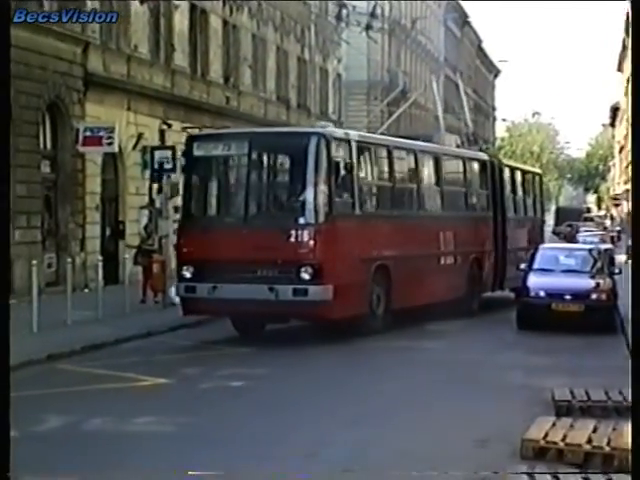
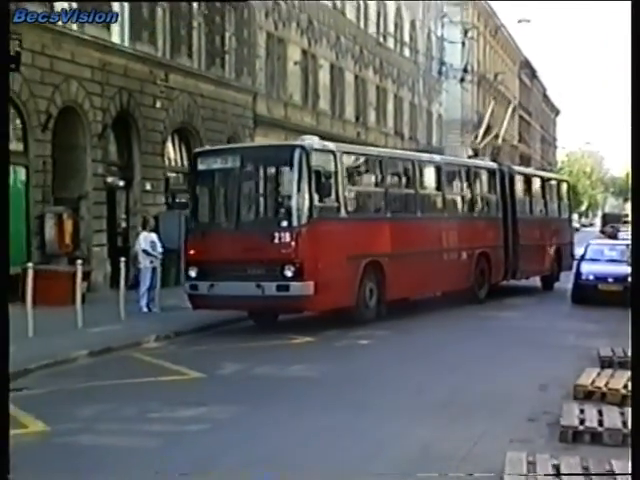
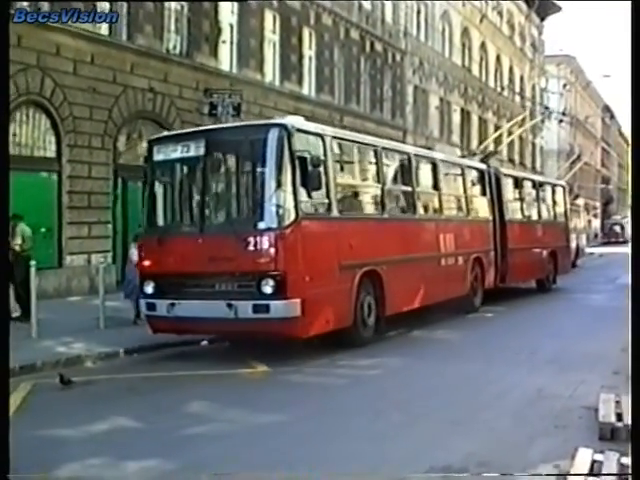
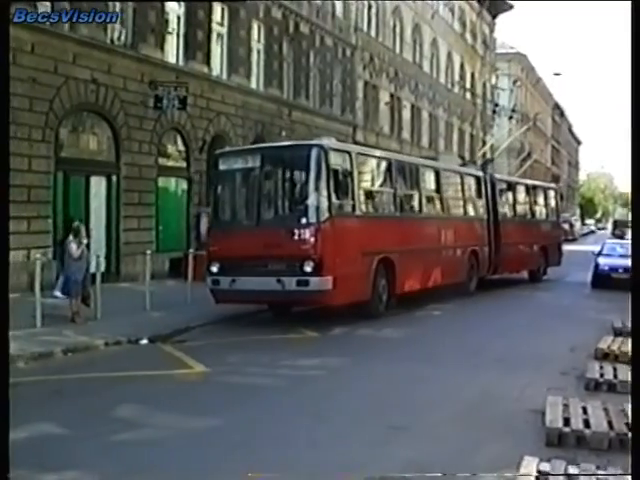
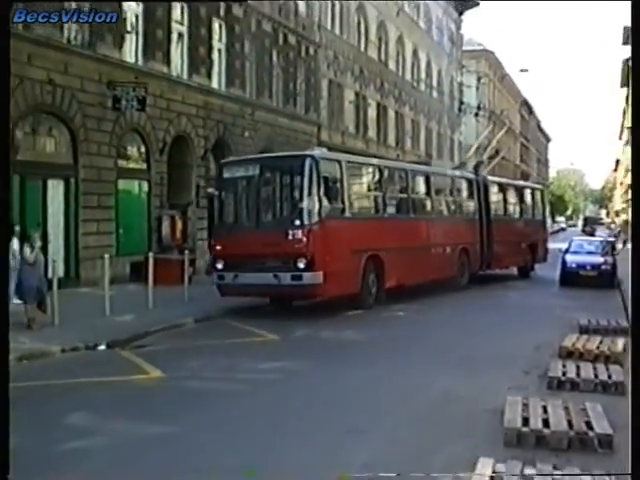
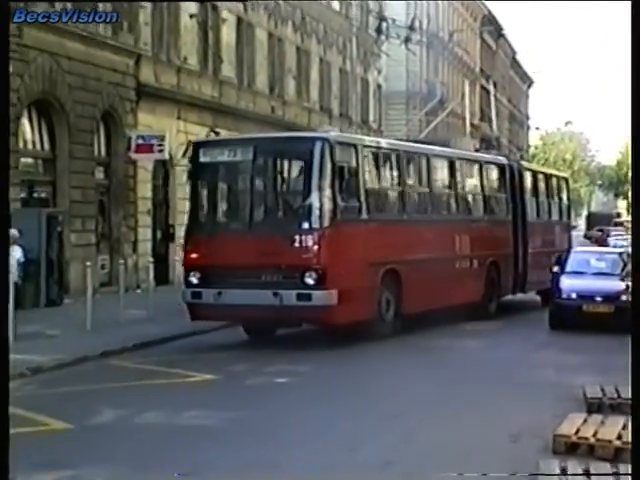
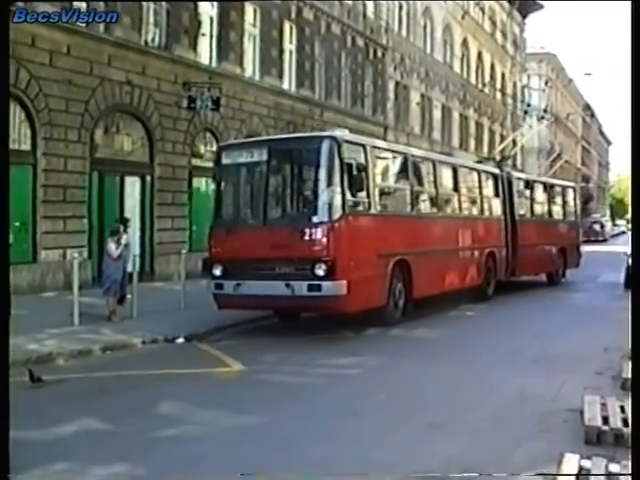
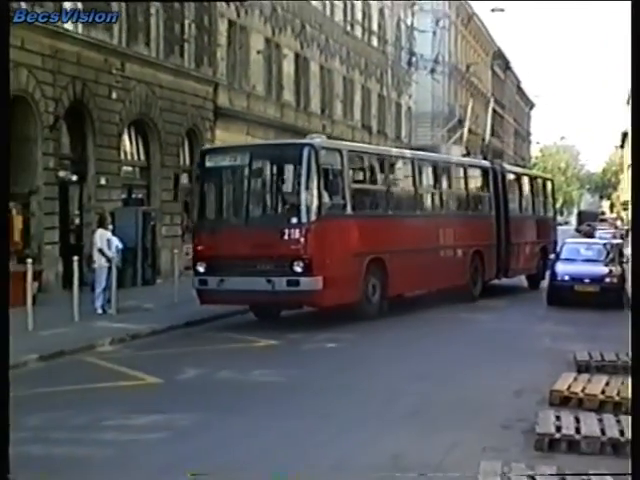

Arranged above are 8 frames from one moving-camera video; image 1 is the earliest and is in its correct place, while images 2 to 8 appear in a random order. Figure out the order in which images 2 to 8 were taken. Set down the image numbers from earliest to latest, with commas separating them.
6, 8, 2, 5, 4, 7, 3
